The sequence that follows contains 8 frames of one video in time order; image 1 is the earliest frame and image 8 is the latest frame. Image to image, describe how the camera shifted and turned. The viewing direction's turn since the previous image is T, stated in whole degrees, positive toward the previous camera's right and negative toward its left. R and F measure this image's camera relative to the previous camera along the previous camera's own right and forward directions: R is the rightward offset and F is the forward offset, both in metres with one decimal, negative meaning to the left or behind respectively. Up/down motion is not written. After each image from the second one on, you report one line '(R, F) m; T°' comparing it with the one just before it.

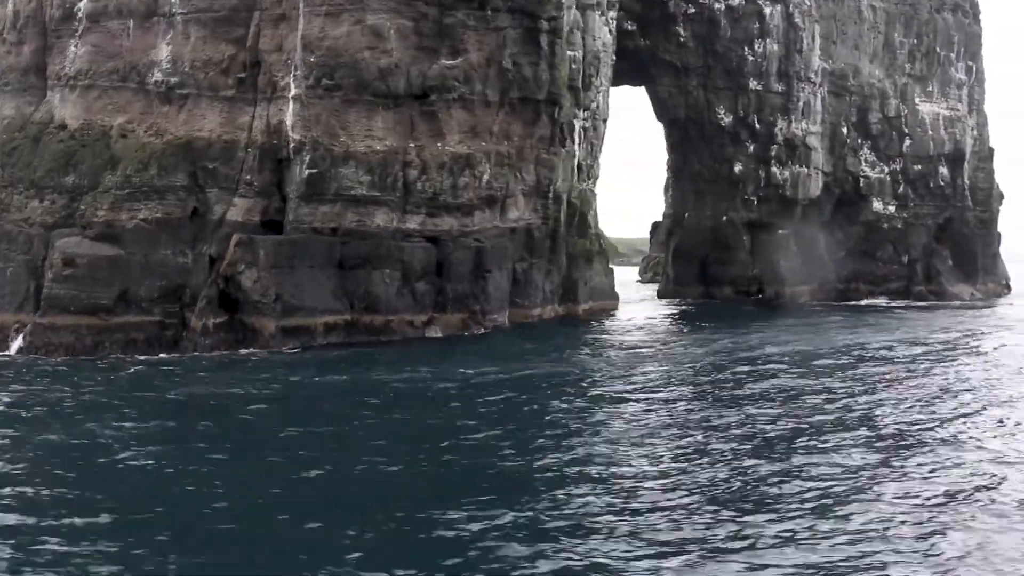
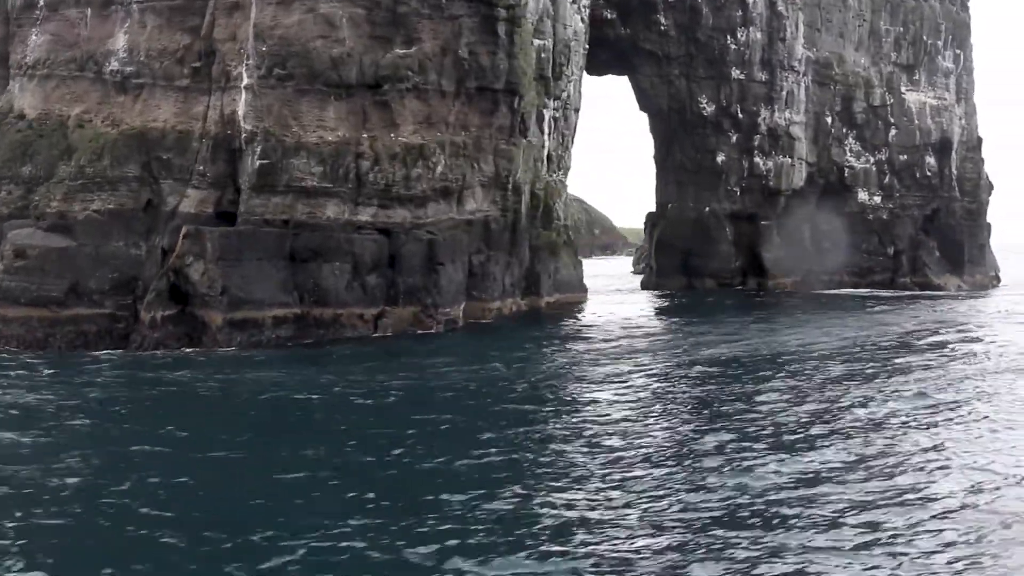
(+1.6, +0.4) m; -1°
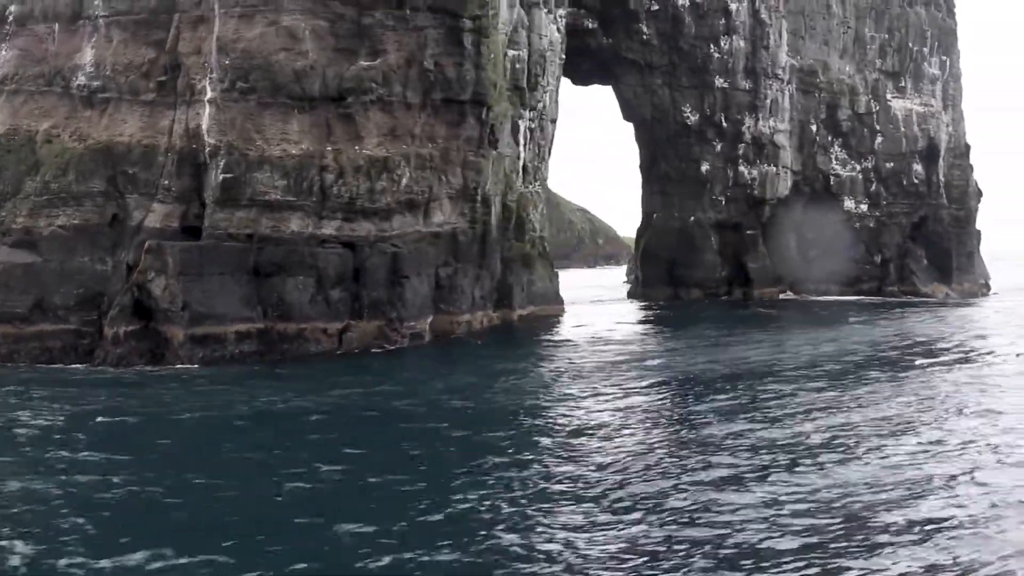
(+1.1, +0.3) m; 0°
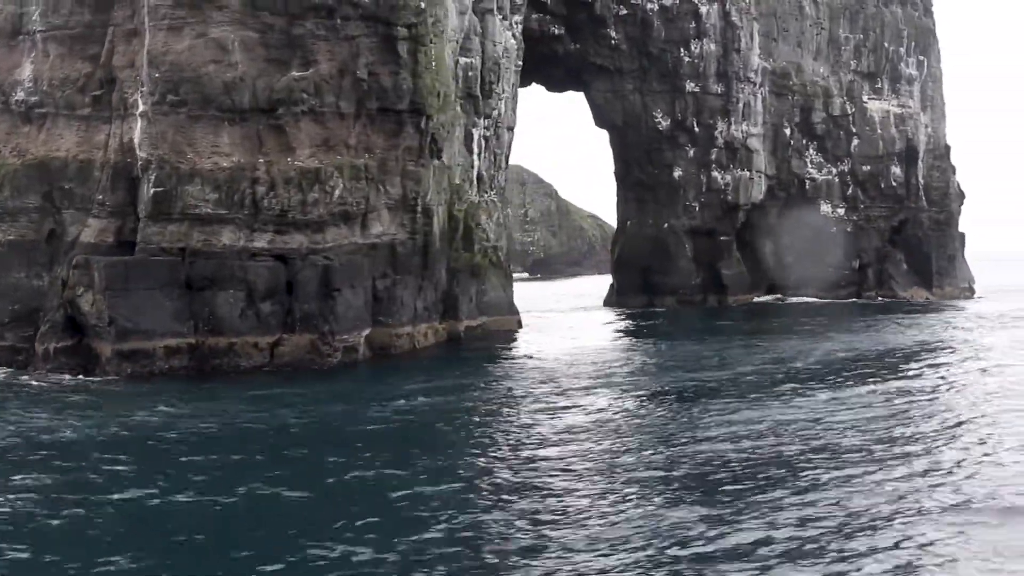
(+2.3, +0.5) m; -1°
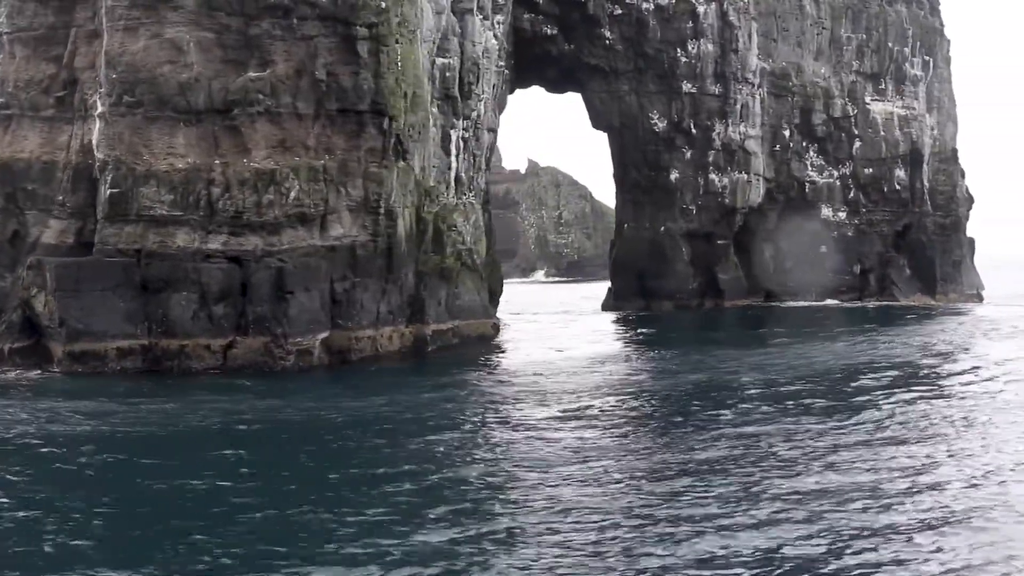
(+2.2, +0.5) m; -2°
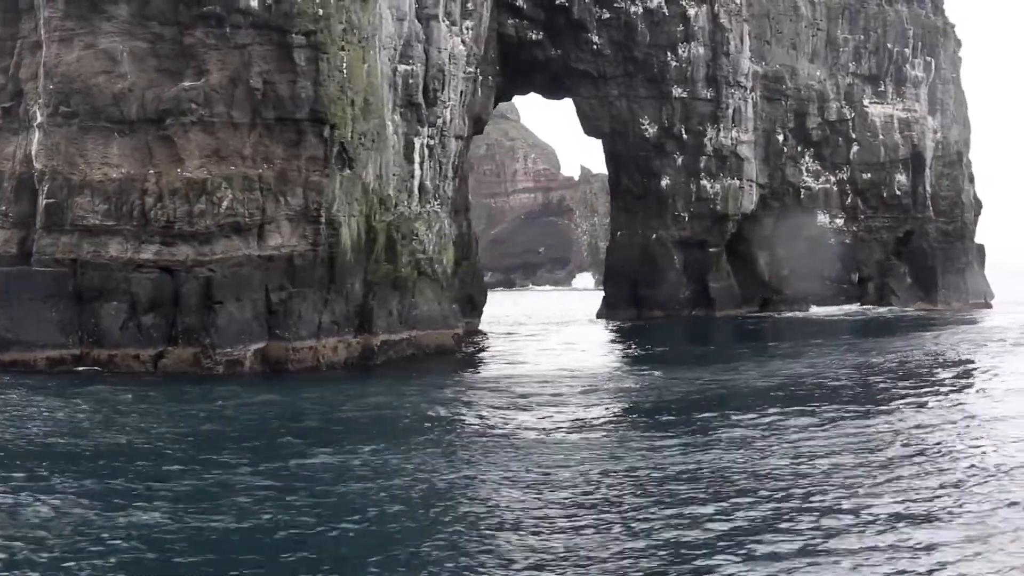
(+3.3, +0.7) m; -3°
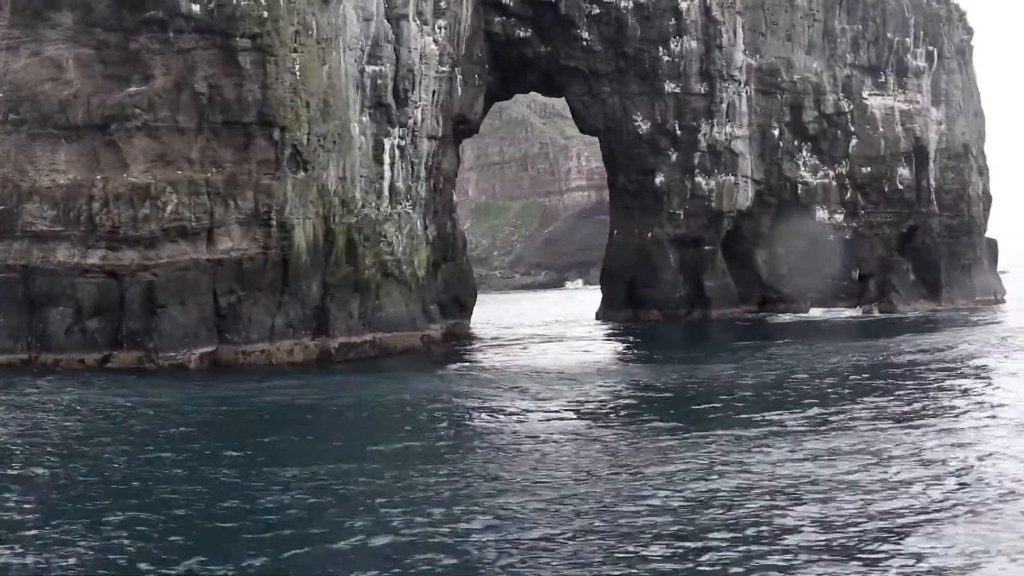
(+3.0, +0.5) m; -3°
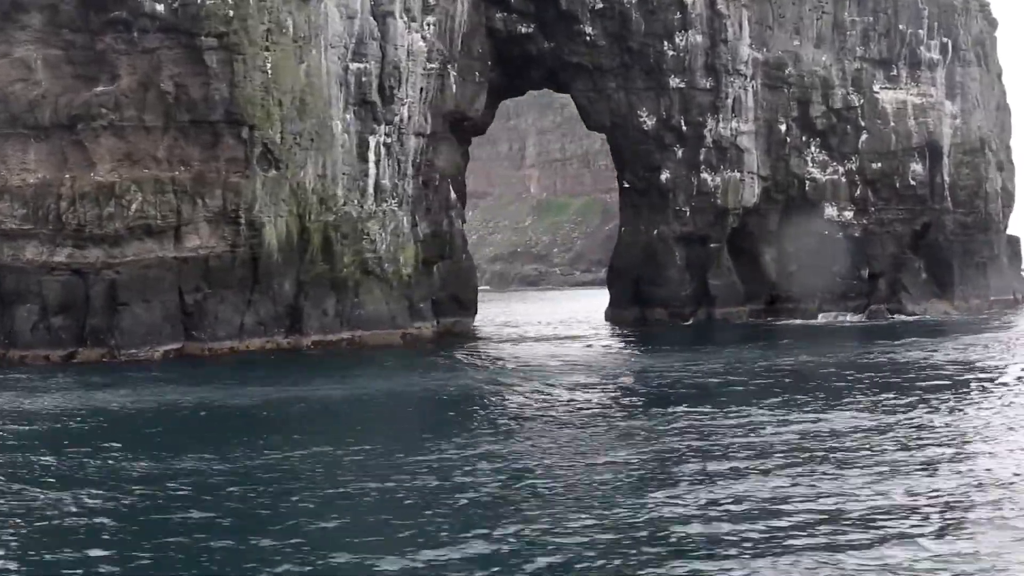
(+2.7, +0.4) m; -4°
